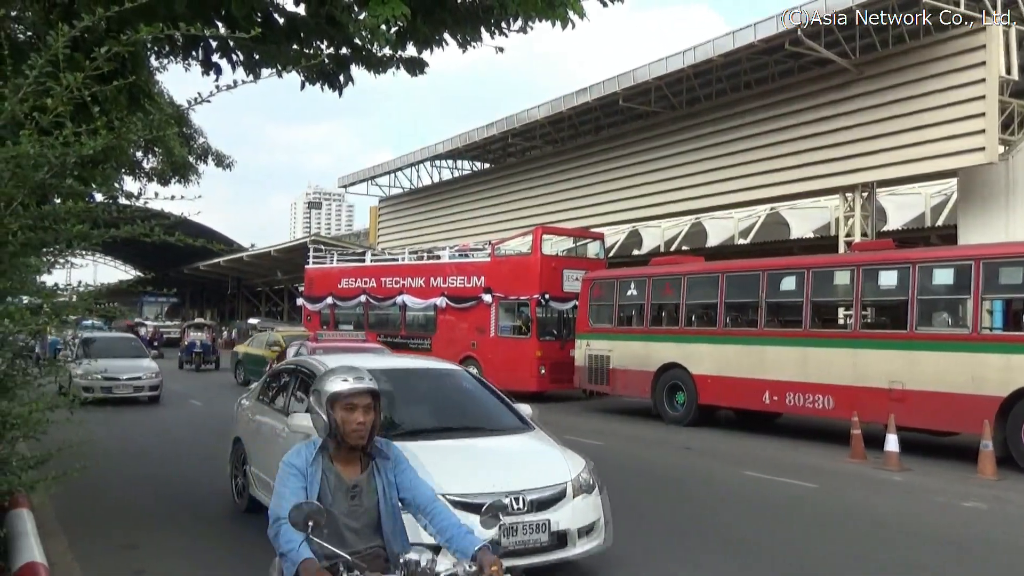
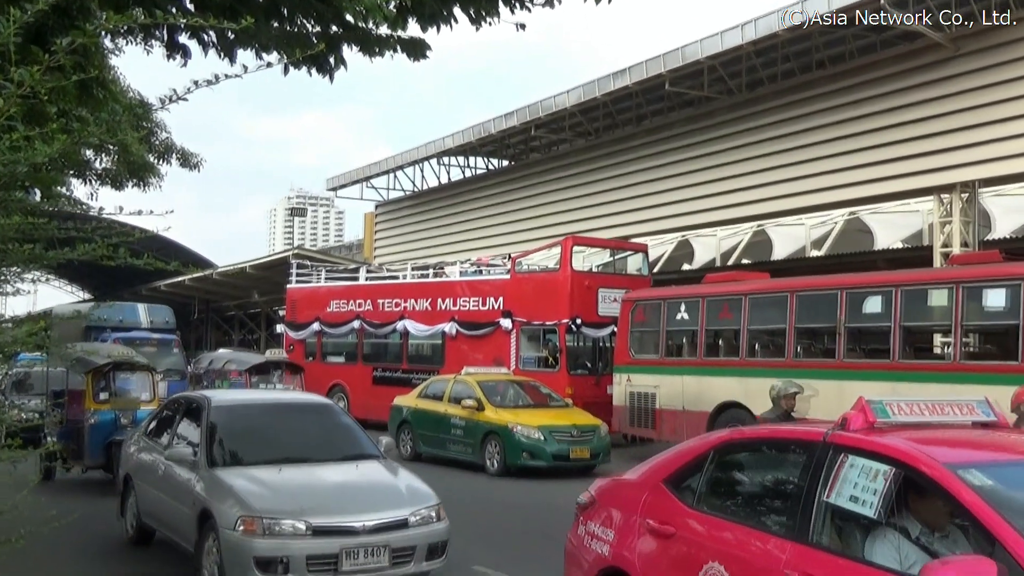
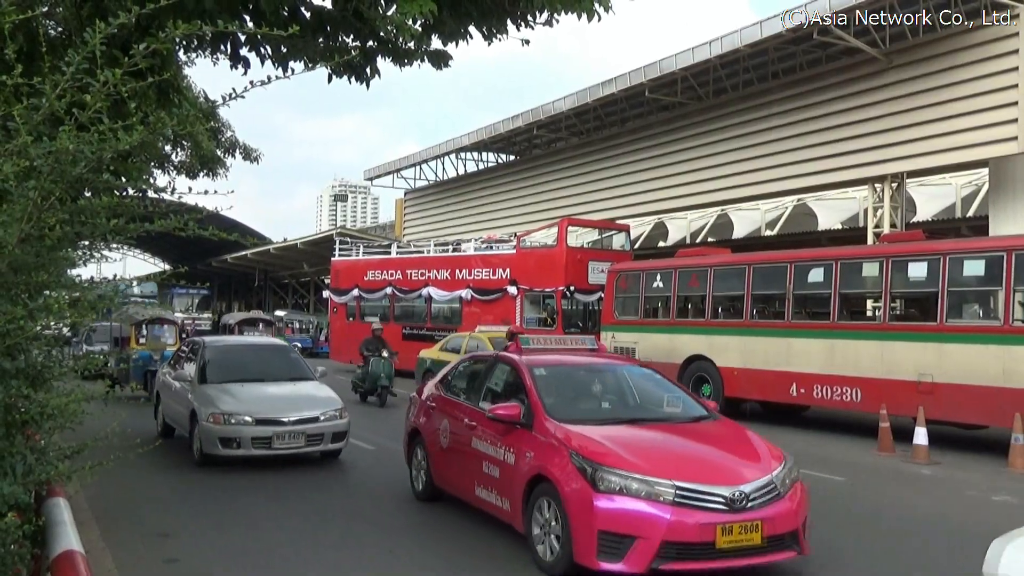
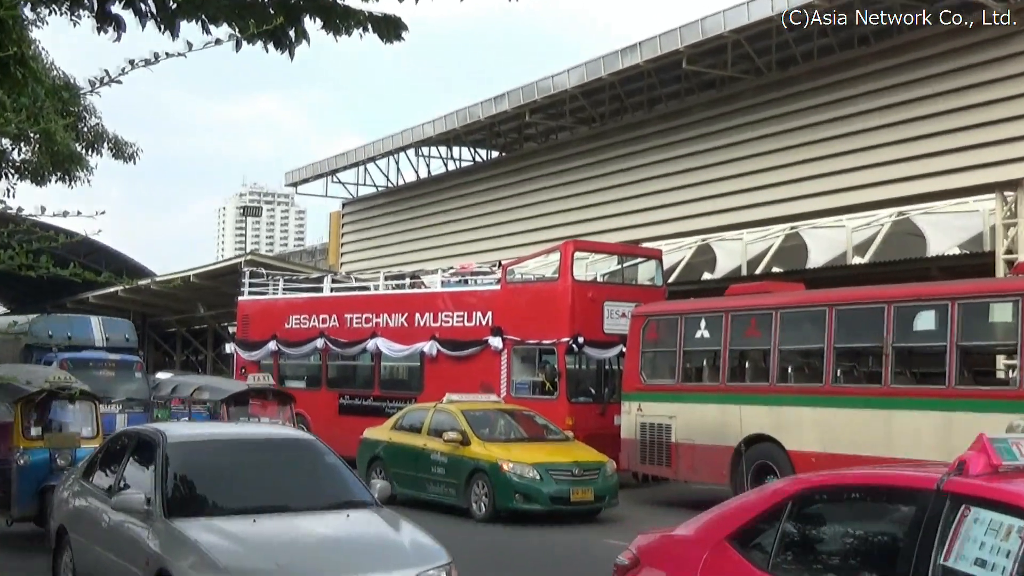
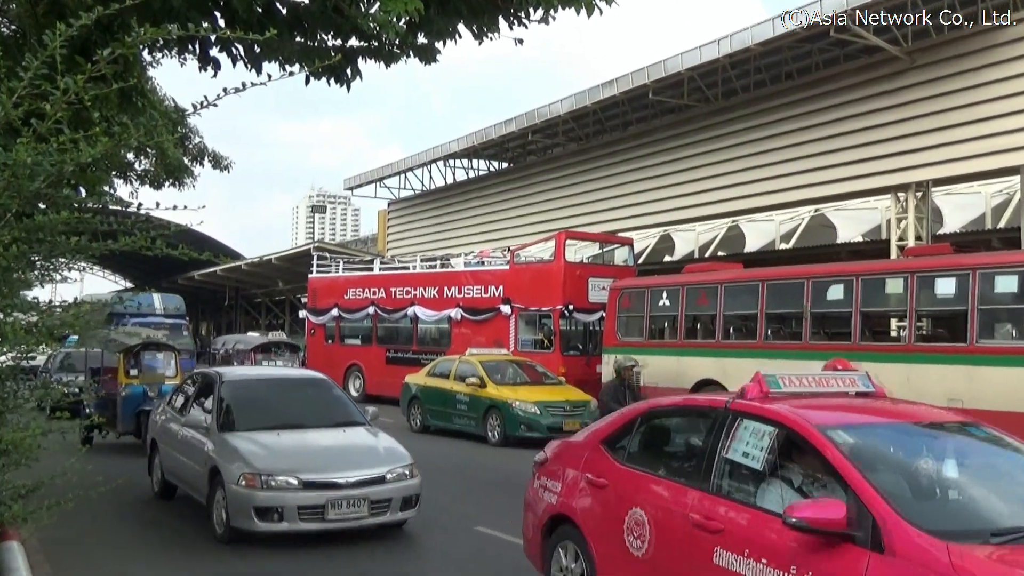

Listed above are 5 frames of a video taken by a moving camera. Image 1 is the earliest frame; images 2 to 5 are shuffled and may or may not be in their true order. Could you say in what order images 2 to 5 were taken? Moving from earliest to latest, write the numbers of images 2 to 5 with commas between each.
3, 5, 2, 4
